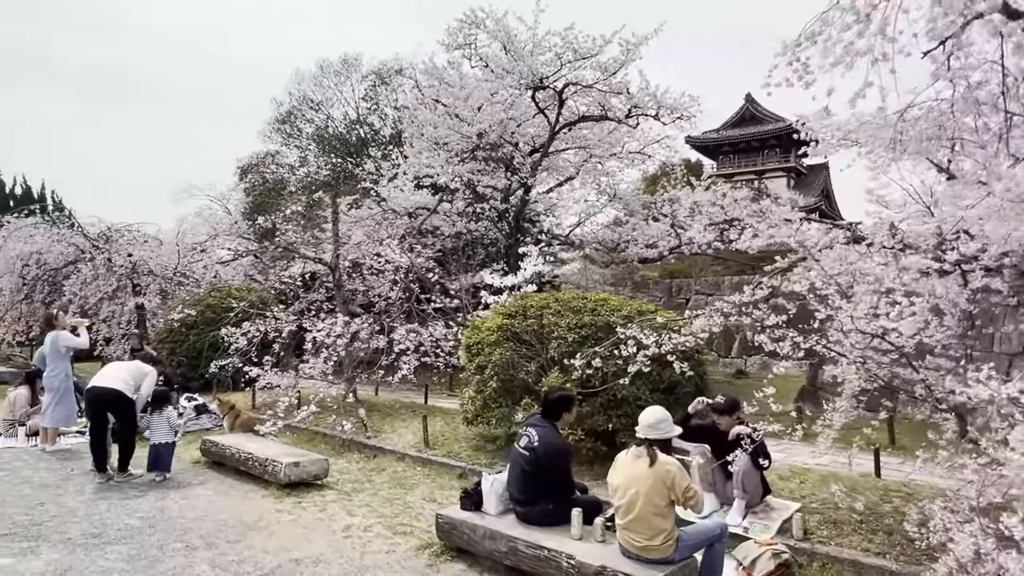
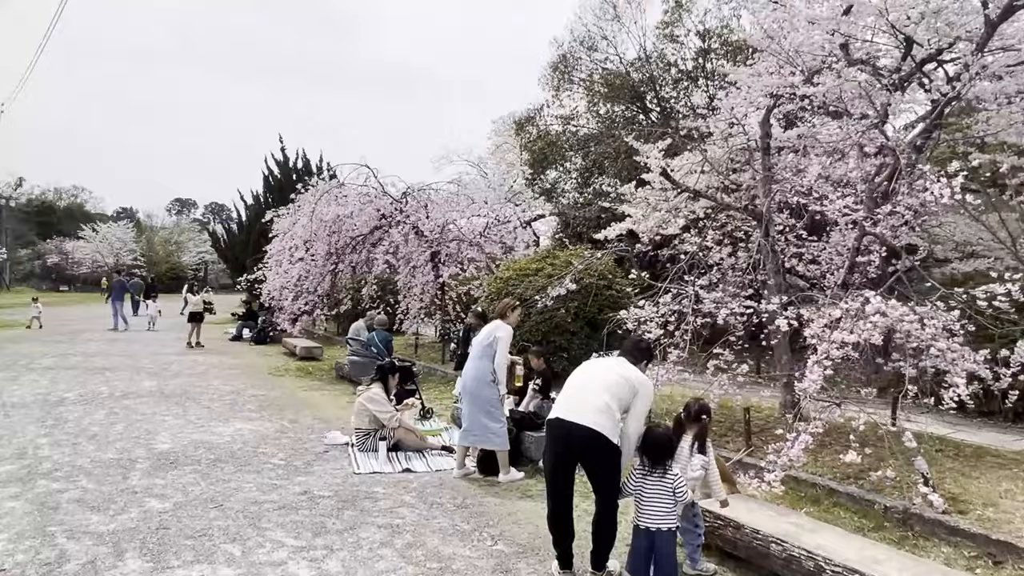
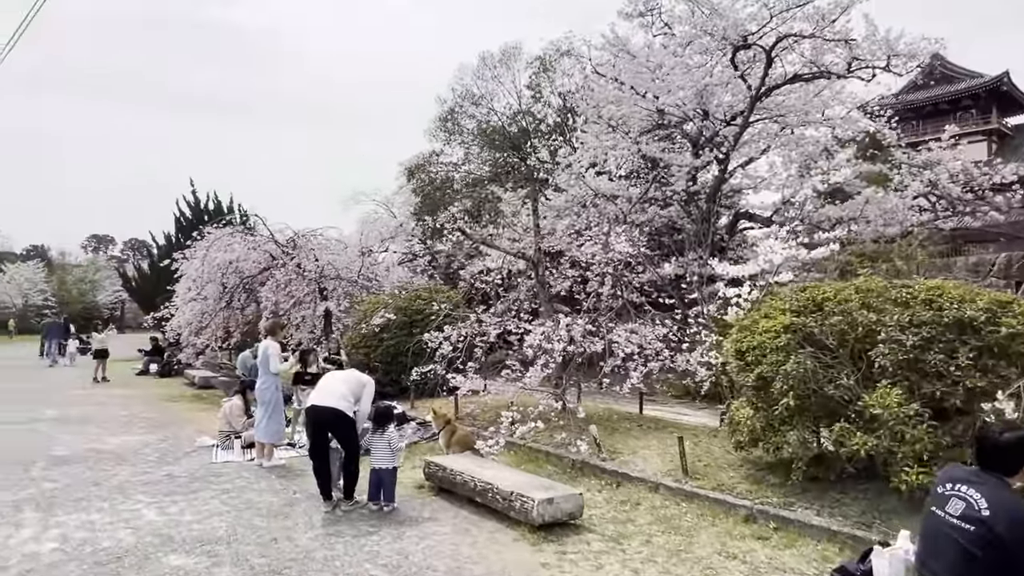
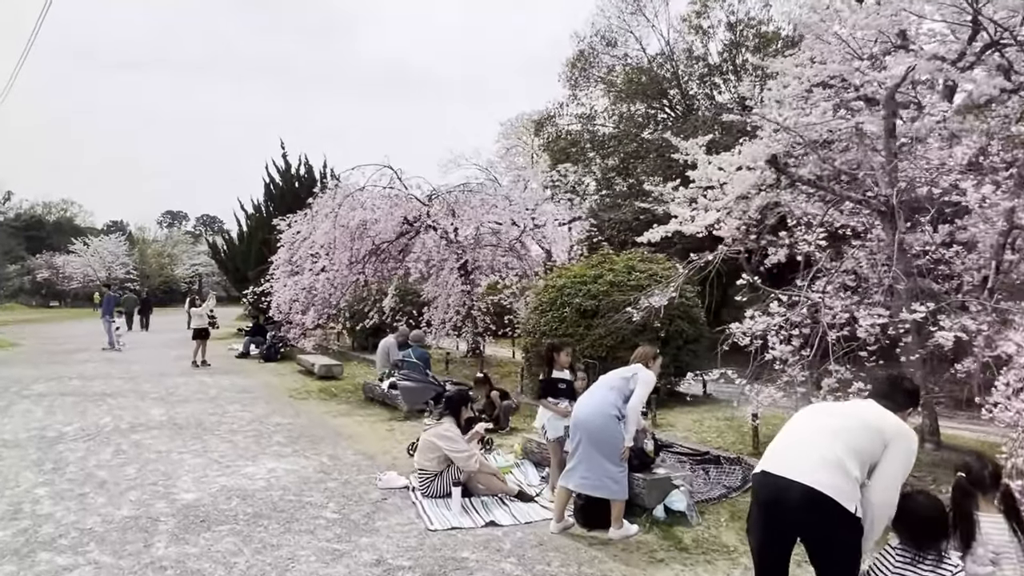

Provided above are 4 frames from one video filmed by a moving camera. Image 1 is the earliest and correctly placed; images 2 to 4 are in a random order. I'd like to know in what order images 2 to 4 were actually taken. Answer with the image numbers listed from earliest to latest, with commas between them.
3, 2, 4
